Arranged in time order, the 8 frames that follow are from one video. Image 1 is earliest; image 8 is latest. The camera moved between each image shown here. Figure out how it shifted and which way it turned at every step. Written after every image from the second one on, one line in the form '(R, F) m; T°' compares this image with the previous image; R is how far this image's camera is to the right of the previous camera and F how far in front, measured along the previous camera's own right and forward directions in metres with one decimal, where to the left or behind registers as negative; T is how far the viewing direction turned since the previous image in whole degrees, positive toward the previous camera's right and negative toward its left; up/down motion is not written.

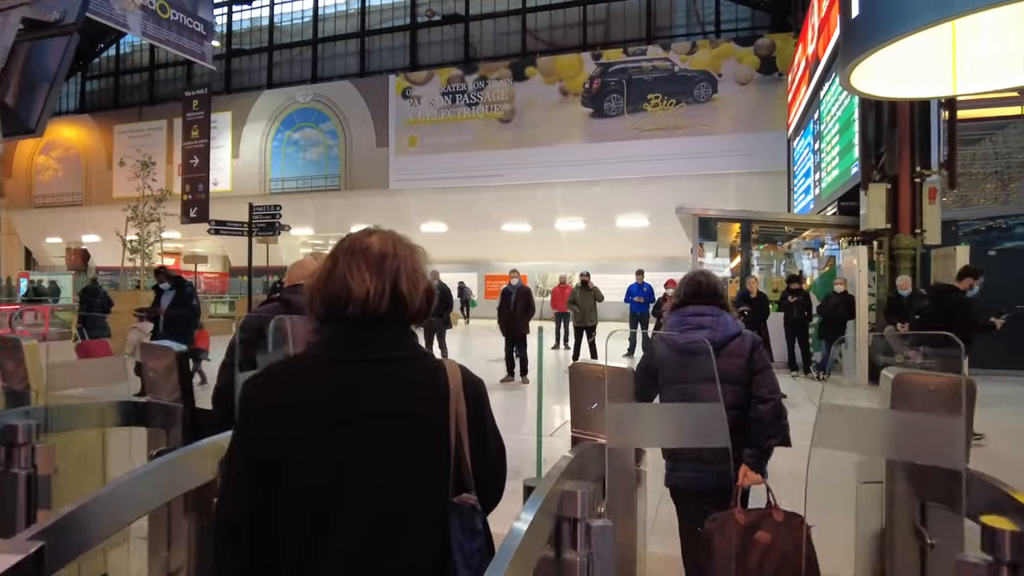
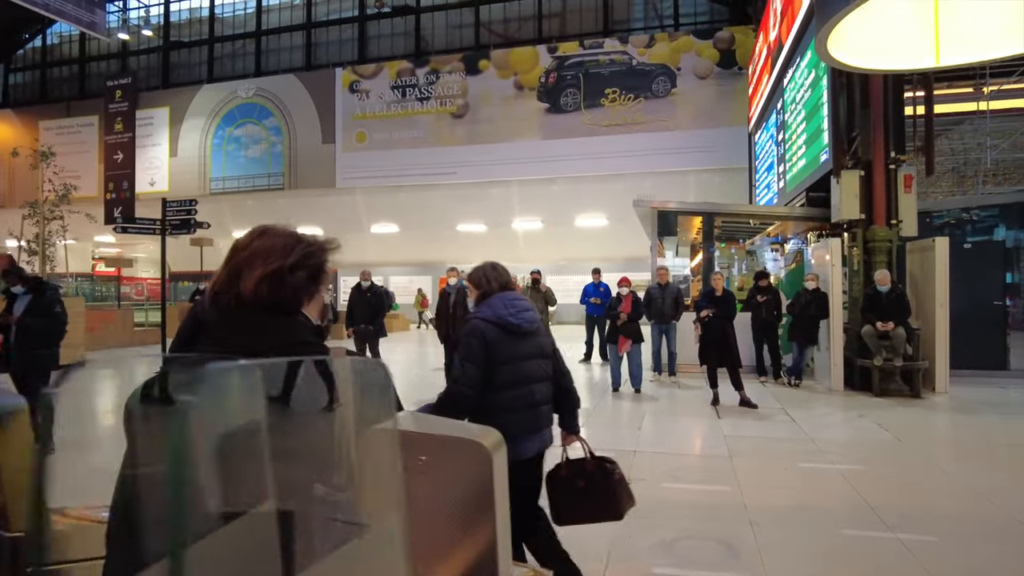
(+0.3, +0.9) m; +3°
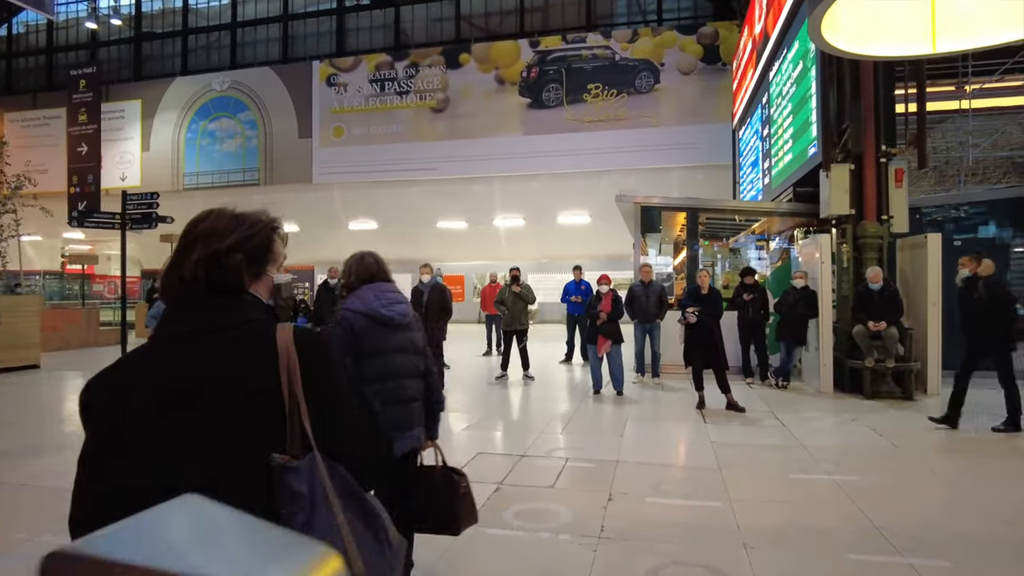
(+0.1, +0.4) m; +1°
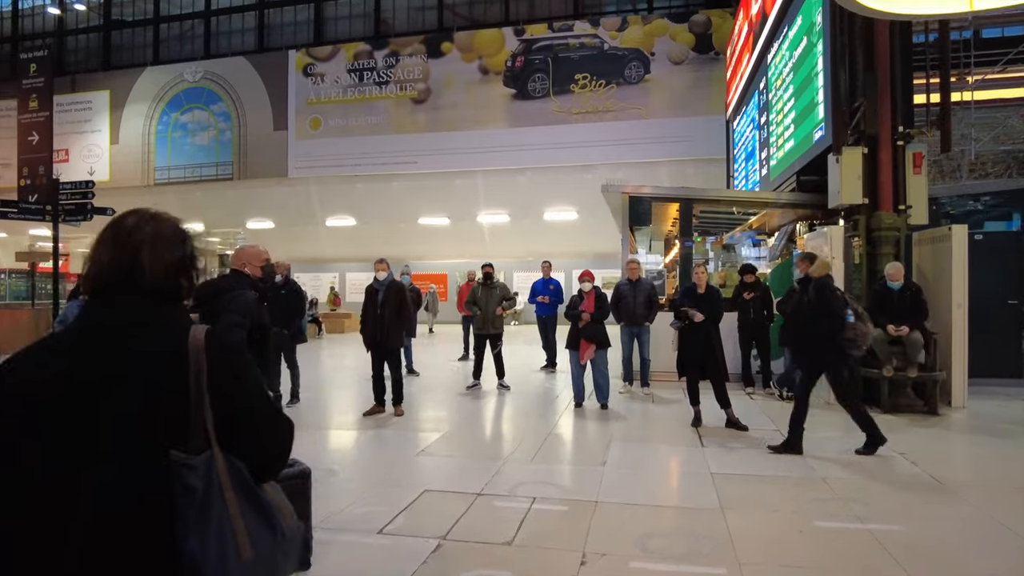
(+0.2, +0.9) m; +1°
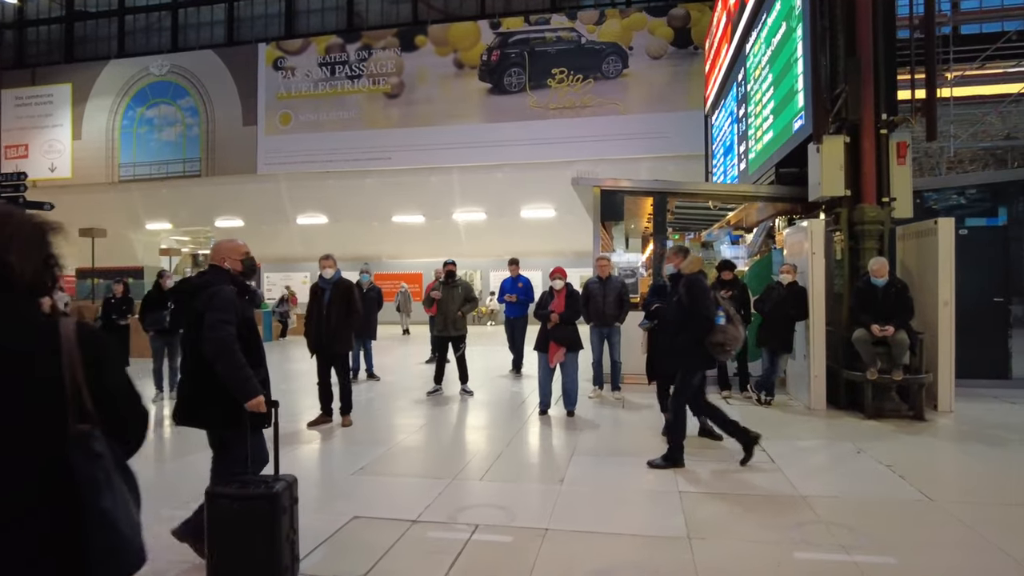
(+0.2, +0.5) m; +1°
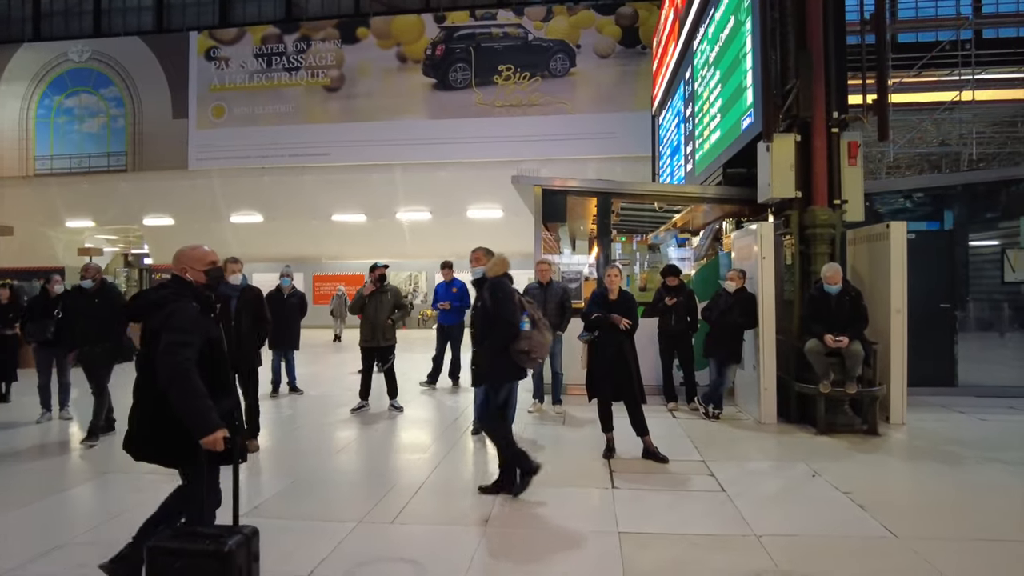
(+0.2, +0.5) m; +4°
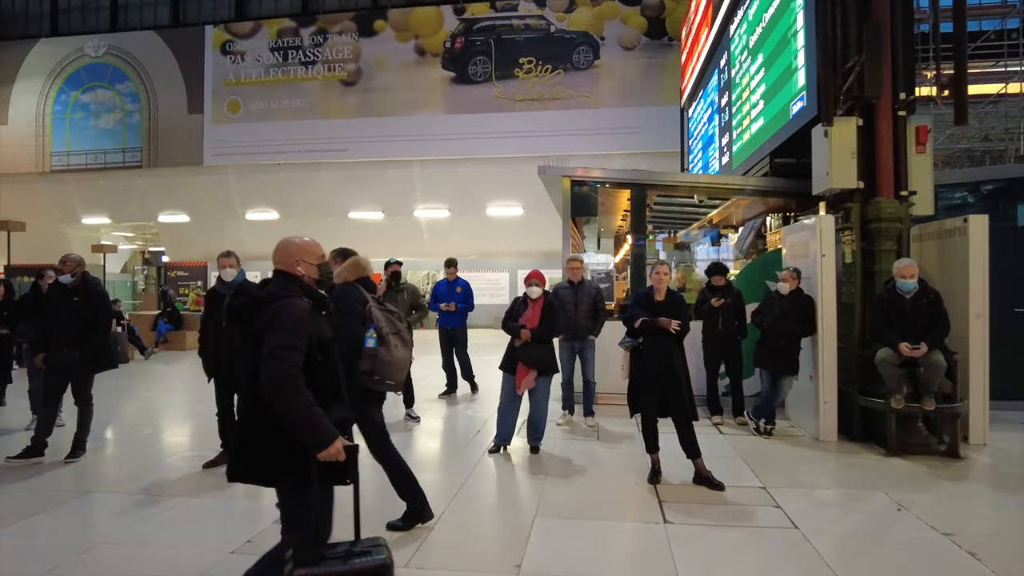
(-0.1, +0.5) m; -1°
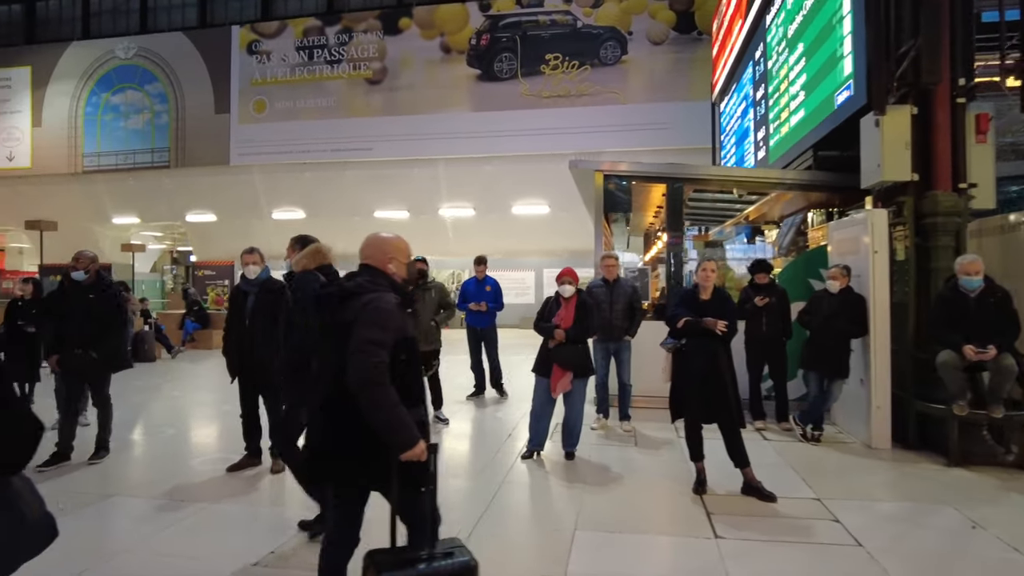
(-0.1, +0.2) m; -2°
